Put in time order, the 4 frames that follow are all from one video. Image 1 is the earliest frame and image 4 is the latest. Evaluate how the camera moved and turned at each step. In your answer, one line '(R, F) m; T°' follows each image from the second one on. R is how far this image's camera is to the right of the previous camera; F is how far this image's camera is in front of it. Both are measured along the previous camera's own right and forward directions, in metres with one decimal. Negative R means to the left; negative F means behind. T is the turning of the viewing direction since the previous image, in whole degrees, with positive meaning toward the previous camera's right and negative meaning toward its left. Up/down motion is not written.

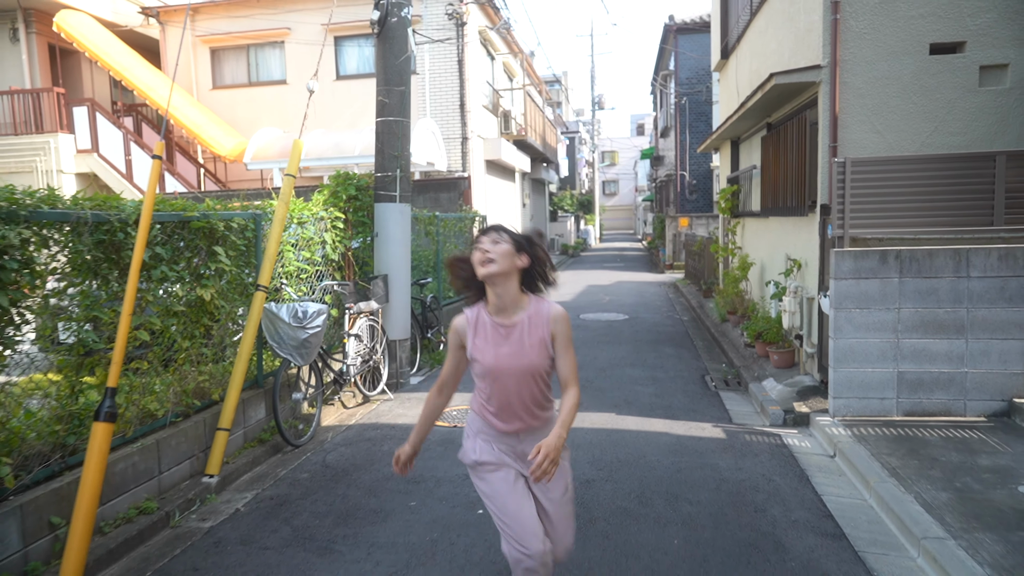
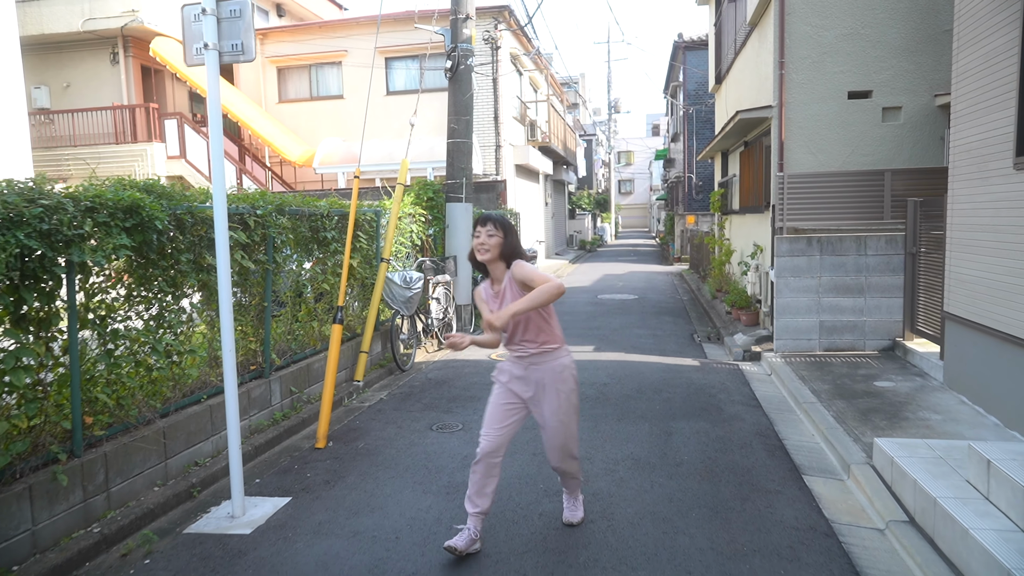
(-0.2, -2.4) m; -1°
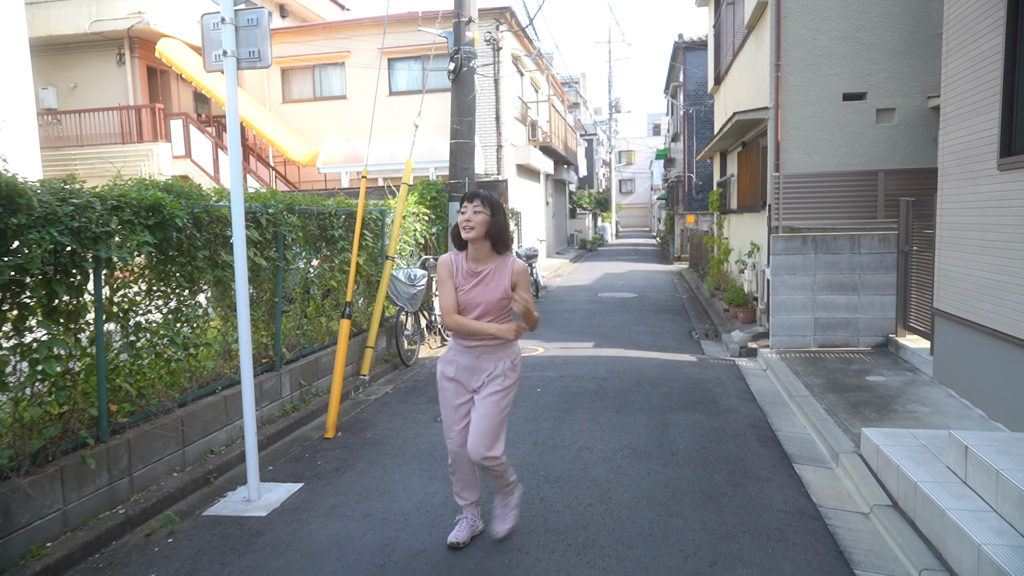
(0.0, -0.2) m; 0°
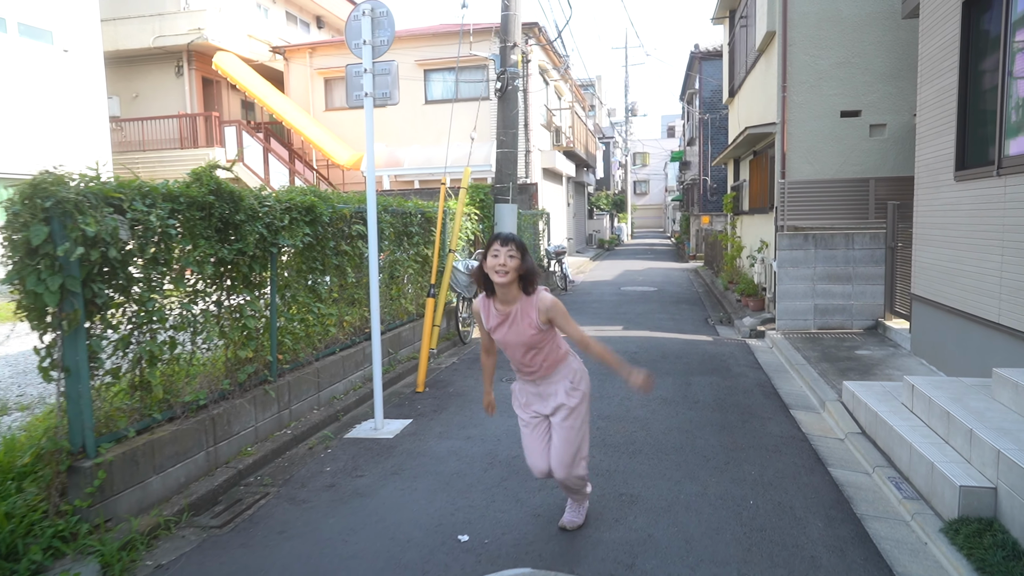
(-0.3, -1.4) m; -1°
